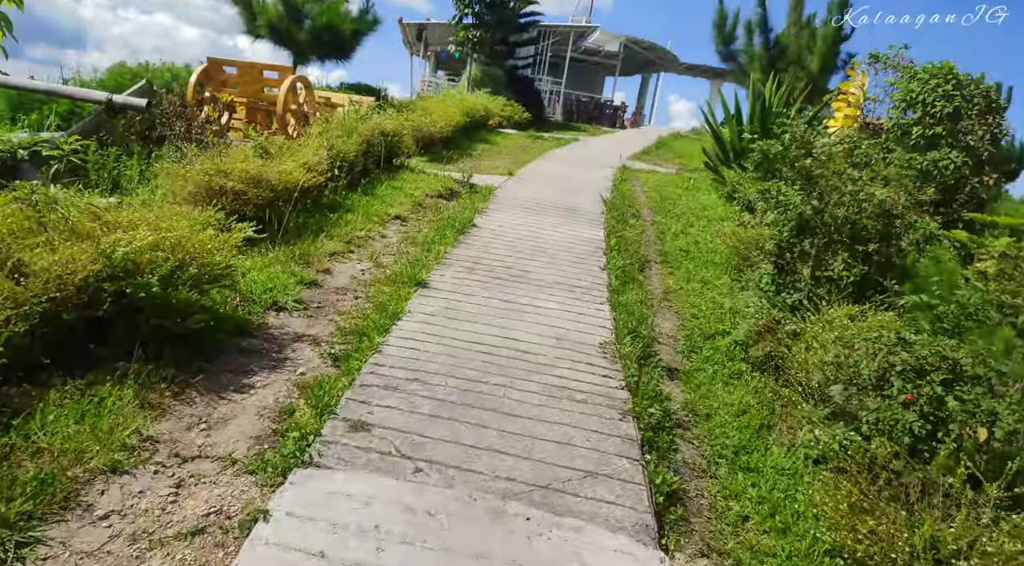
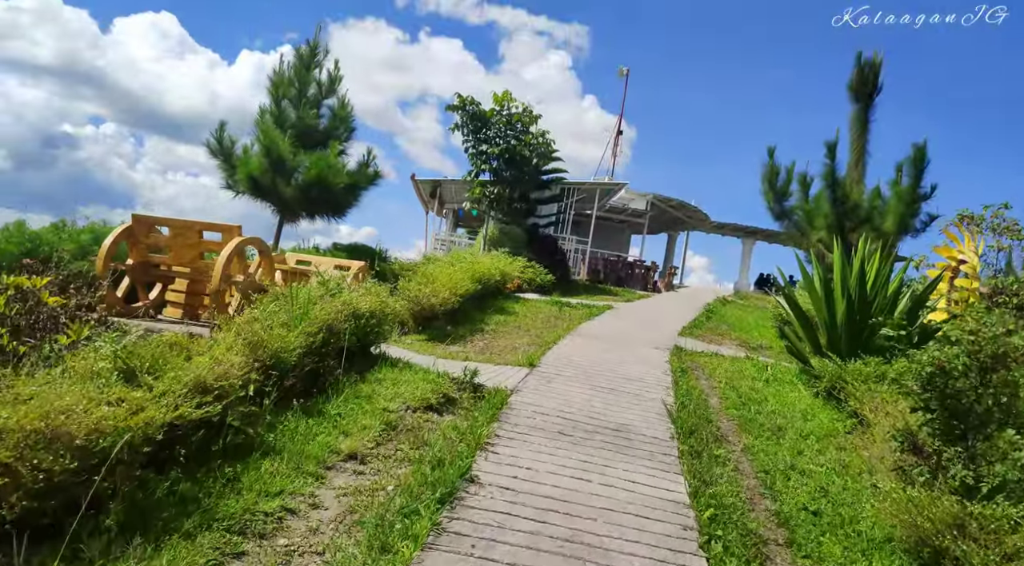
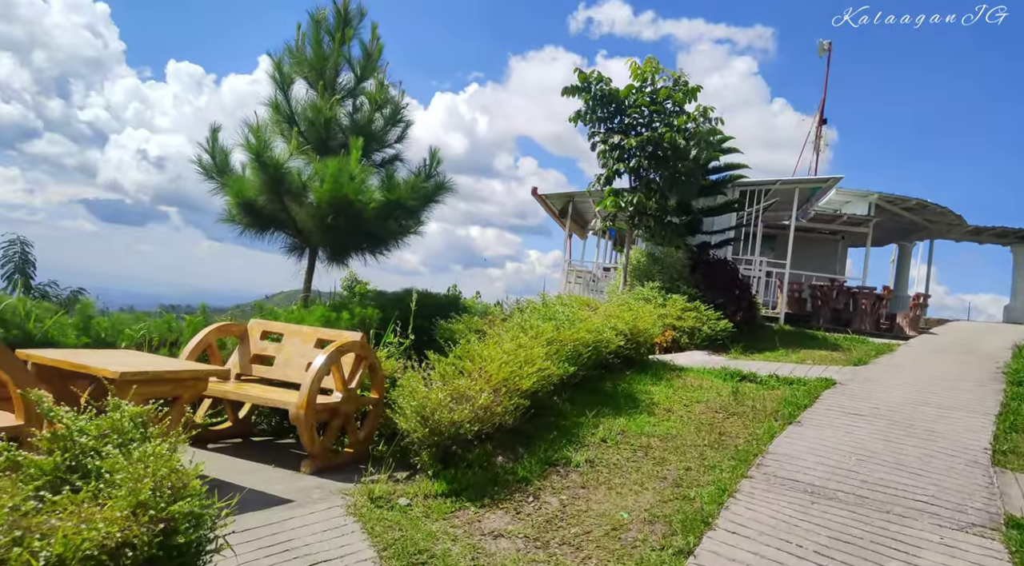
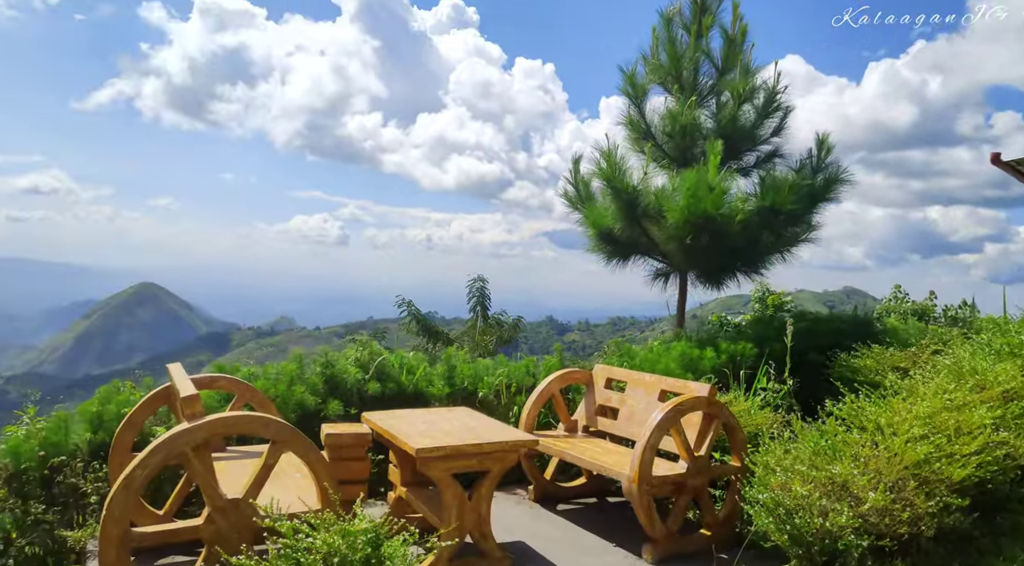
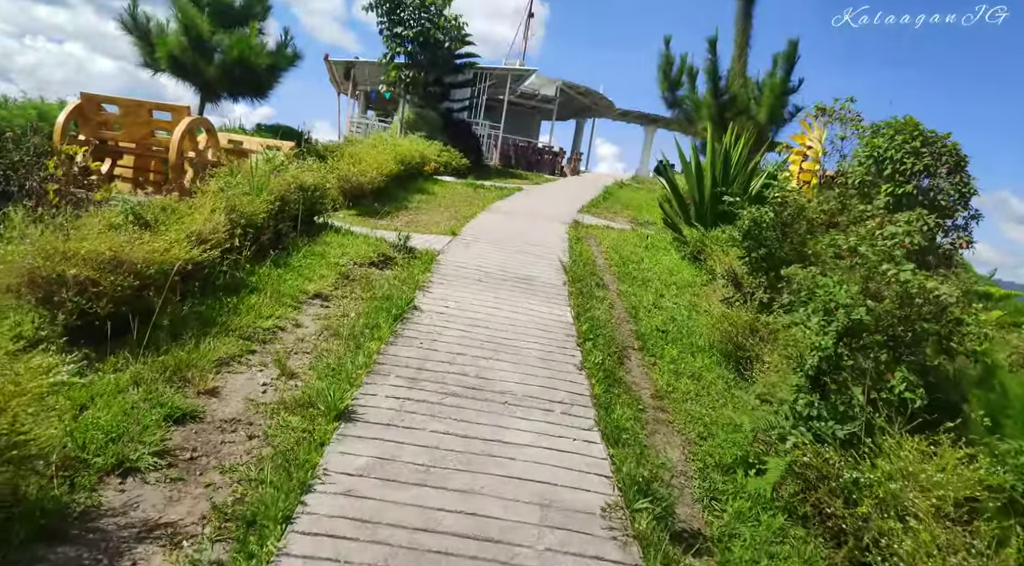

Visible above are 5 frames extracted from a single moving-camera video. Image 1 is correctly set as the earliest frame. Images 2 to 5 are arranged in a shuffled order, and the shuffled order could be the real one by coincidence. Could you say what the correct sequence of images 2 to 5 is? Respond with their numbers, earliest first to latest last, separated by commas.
5, 2, 3, 4
